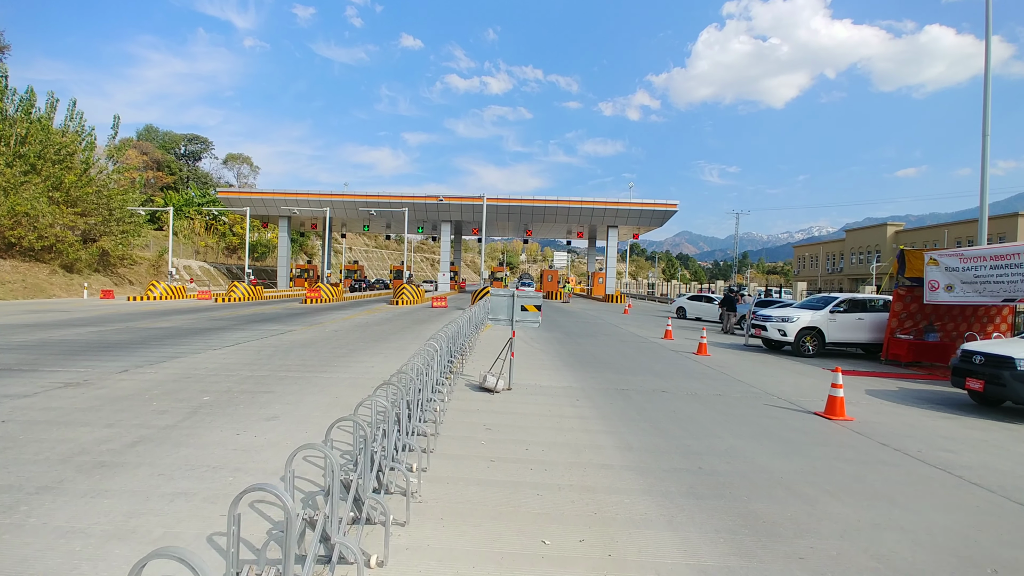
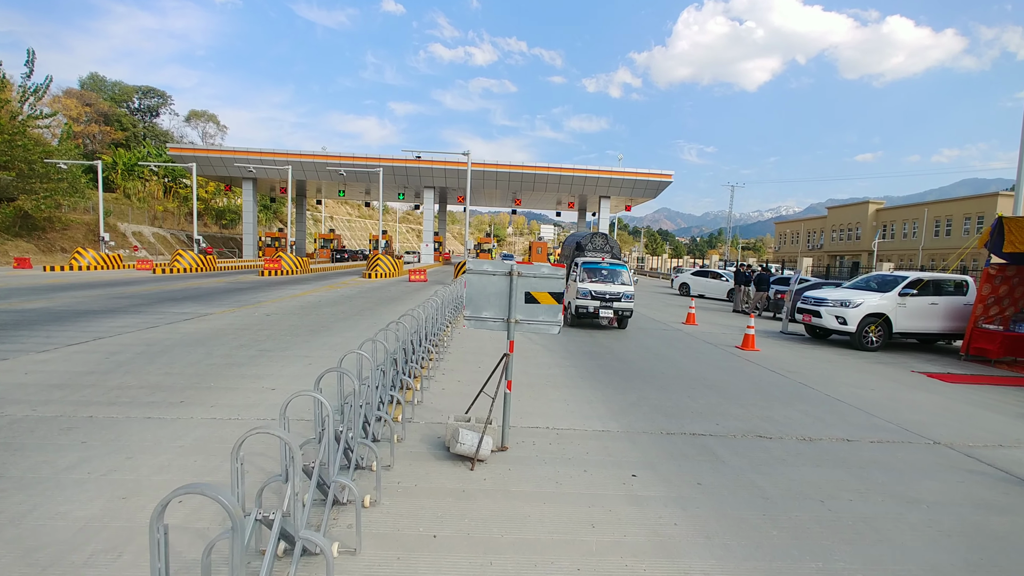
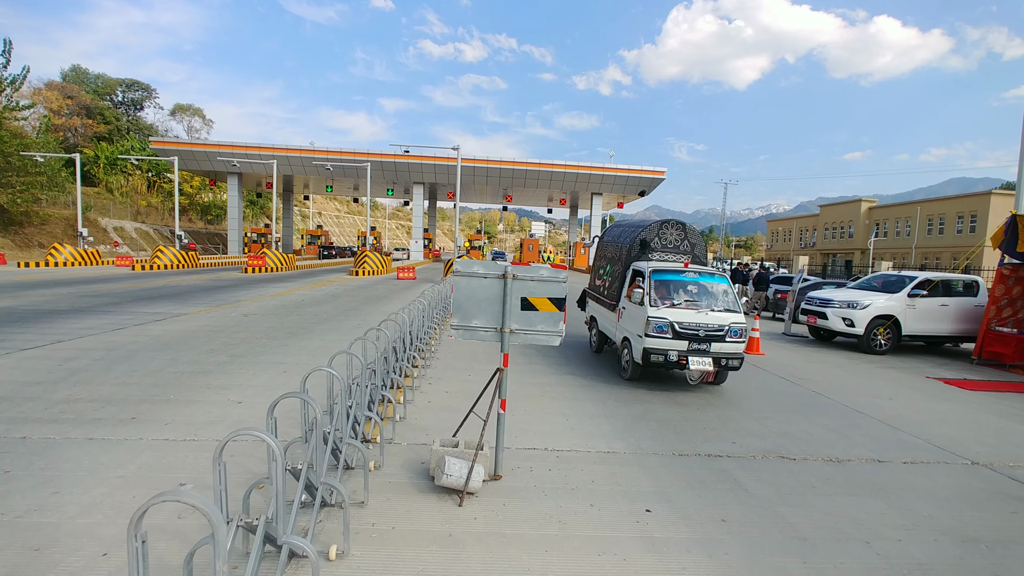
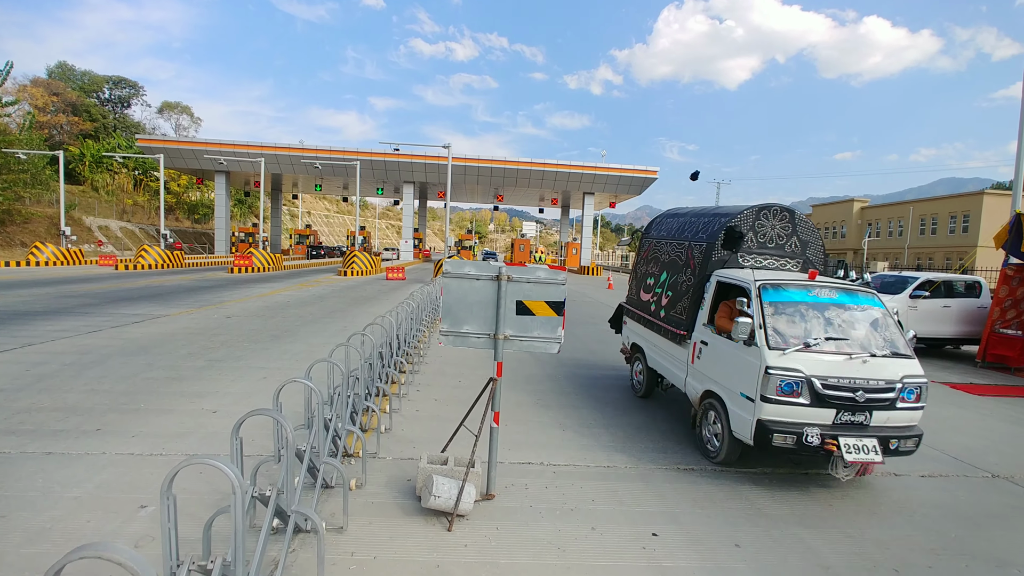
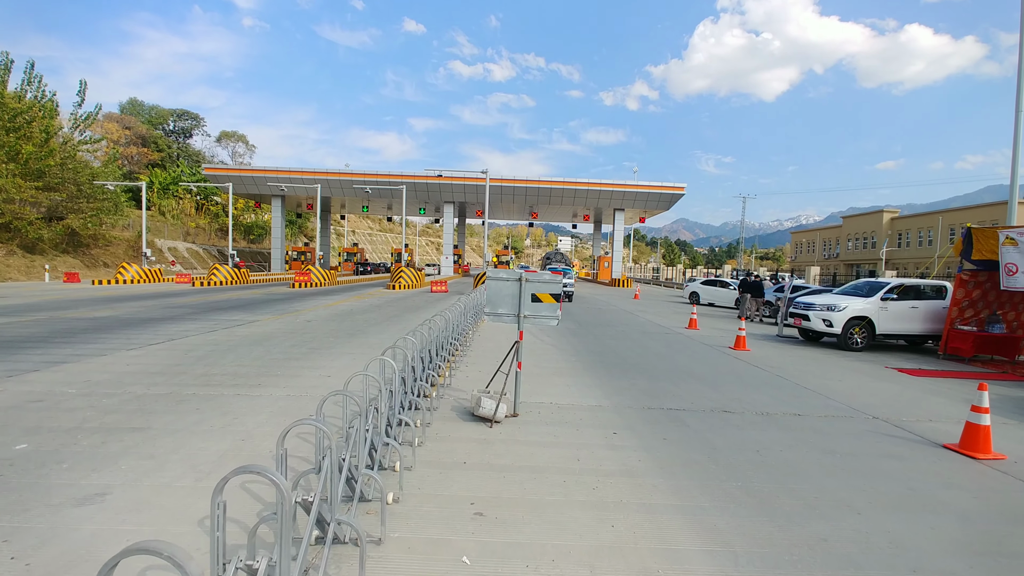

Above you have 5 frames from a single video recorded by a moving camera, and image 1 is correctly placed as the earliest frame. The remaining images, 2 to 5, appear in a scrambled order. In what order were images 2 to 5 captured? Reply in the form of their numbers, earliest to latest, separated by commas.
5, 2, 3, 4
